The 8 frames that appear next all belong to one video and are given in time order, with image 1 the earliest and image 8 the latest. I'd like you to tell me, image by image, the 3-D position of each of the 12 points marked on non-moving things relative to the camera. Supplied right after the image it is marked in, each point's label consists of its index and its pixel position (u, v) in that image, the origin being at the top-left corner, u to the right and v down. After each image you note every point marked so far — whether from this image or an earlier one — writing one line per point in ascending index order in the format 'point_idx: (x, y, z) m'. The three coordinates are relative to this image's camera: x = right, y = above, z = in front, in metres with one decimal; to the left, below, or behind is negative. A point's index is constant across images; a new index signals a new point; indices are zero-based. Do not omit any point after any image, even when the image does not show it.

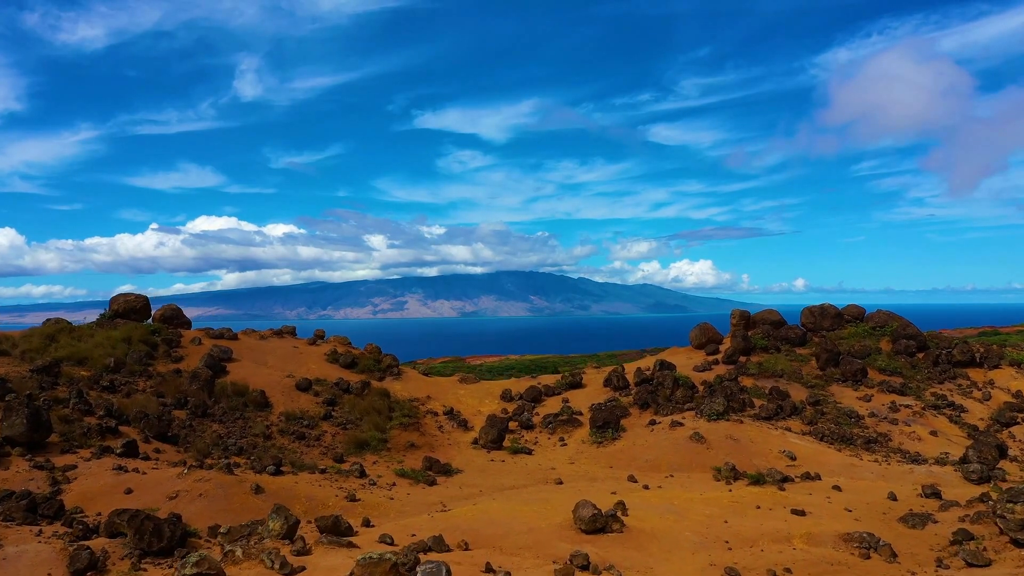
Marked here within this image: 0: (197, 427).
0: (-11.3, -5.0, +19.3) m
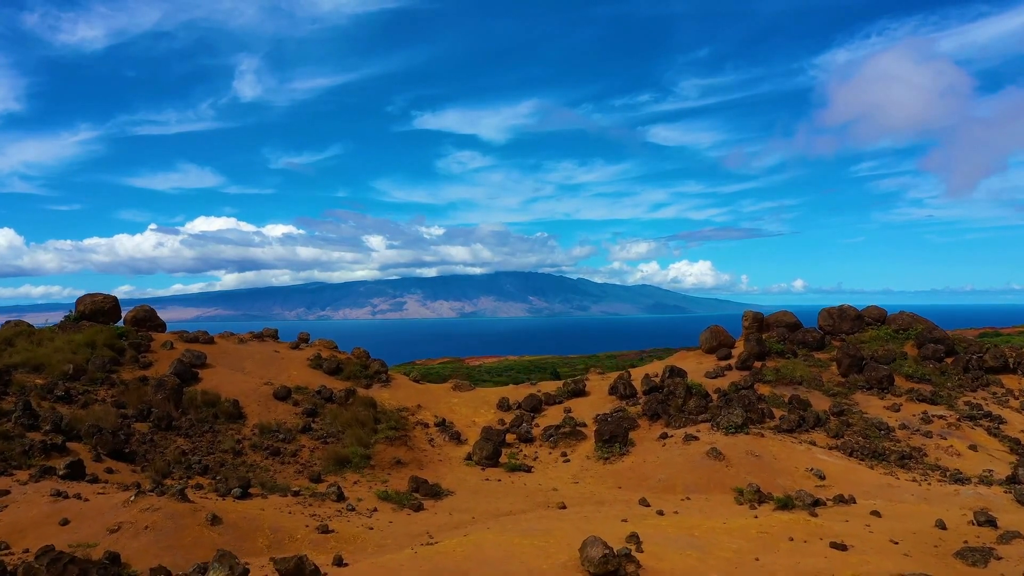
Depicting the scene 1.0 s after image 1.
0: (-11.4, -5.0, +17.3) m
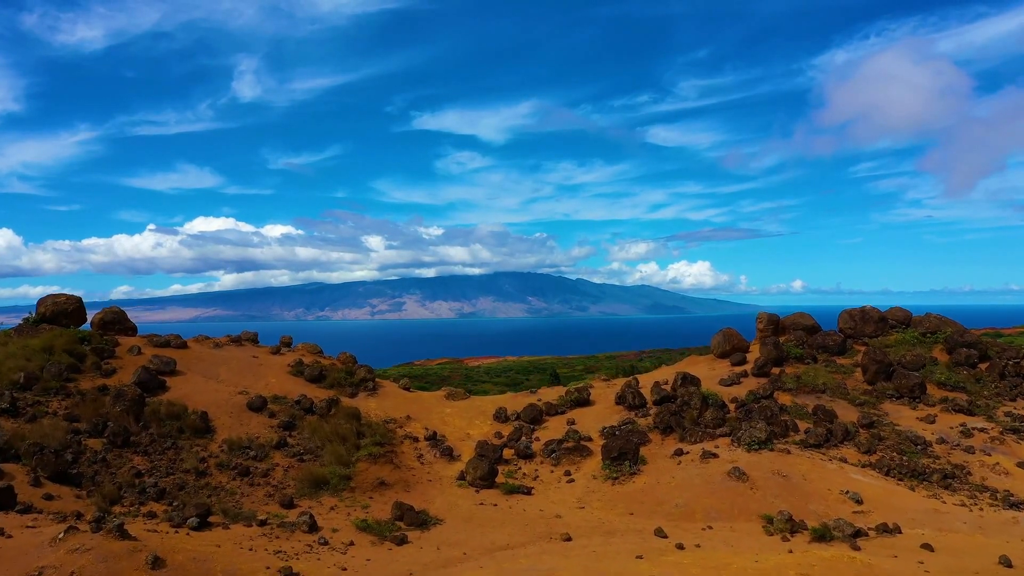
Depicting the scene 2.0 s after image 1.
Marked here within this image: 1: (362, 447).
0: (-11.5, -5.0, +15.4) m
1: (-4.9, -5.2, +17.5) m
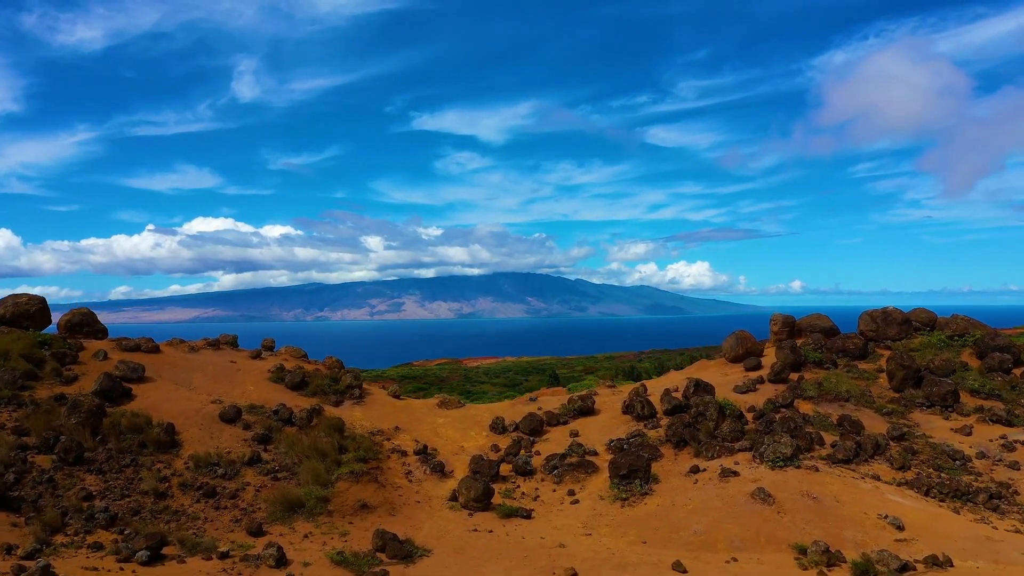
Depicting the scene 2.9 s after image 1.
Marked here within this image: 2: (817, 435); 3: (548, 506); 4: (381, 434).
0: (-11.6, -5.0, +13.7) m
1: (-5.0, -5.2, +15.8) m
2: (+9.7, -4.7, +17.1) m
3: (+1.0, -6.0, +14.7) m
4: (-4.5, -5.0, +18.3) m
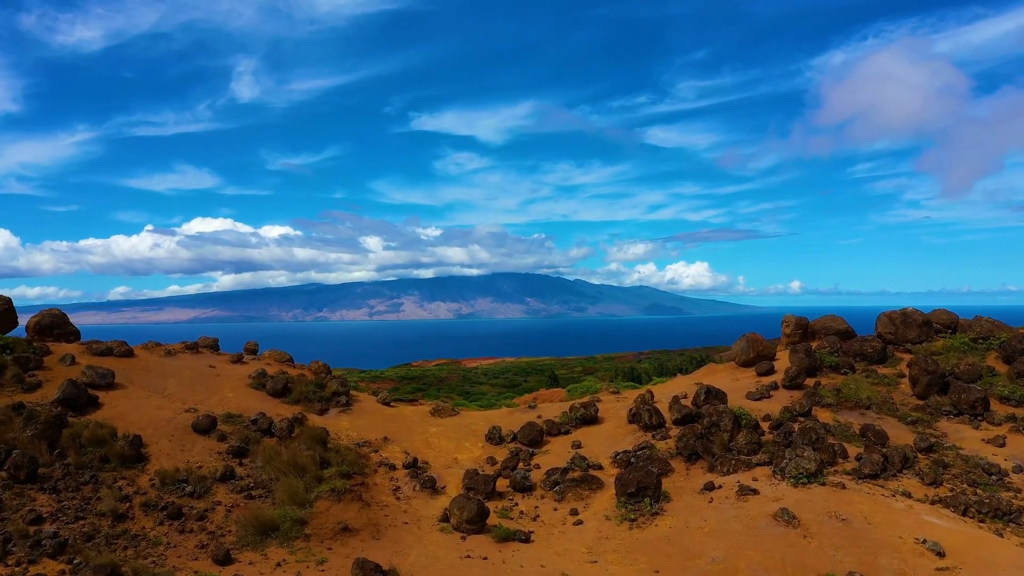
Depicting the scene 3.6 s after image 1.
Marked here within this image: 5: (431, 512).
0: (-11.6, -5.0, +12.3) m
1: (-5.0, -5.2, +14.4) m
2: (+9.6, -4.7, +15.7) m
3: (+0.9, -6.0, +13.4) m
4: (-4.5, -5.0, +16.9) m
5: (-2.1, -5.9, +14.1) m
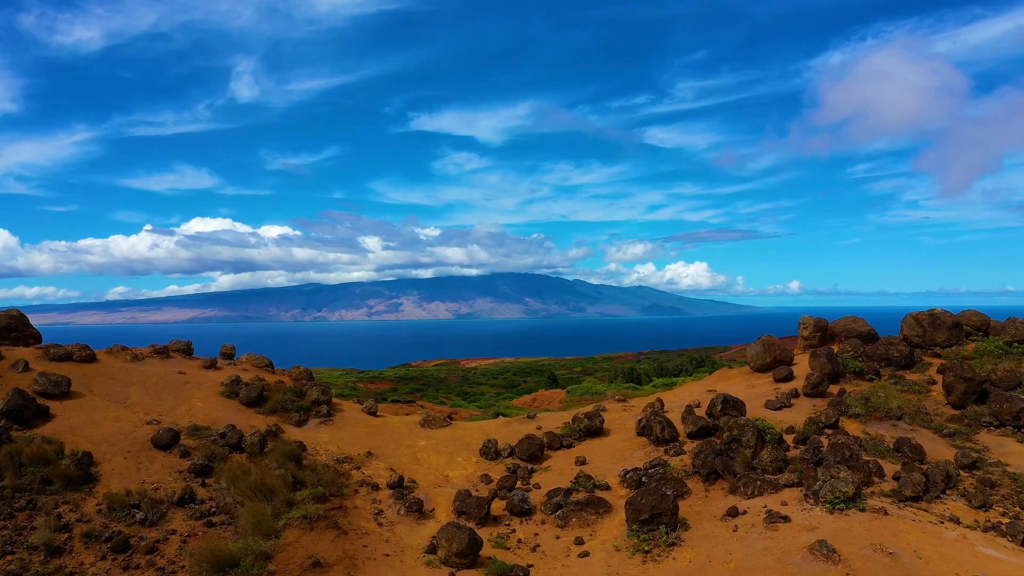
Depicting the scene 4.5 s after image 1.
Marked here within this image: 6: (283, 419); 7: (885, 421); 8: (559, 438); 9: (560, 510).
0: (-11.7, -4.9, +10.6) m
1: (-5.1, -5.1, +12.7) m
2: (+9.6, -4.7, +14.1) m
3: (+0.9, -5.9, +11.7) m
4: (-4.6, -4.9, +15.2) m
5: (-2.2, -5.8, +12.4) m
6: (-7.2, -4.1, +17.0) m
7: (+11.8, -4.2, +17.0) m
8: (+1.5, -4.7, +16.7) m
9: (+1.2, -5.4, +13.1) m
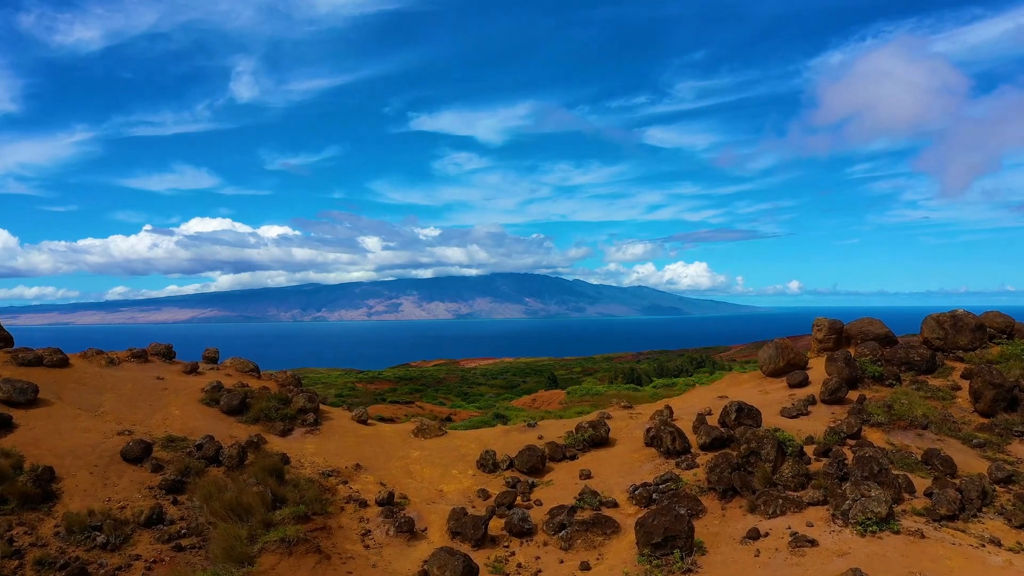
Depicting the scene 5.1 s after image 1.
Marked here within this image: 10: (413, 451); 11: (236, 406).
0: (-11.7, -4.9, +9.5) m
1: (-5.1, -5.1, +11.6) m
2: (+9.5, -4.7, +13.0) m
3: (+0.8, -5.9, +10.6) m
4: (-4.6, -5.0, +14.1) m
5: (-2.2, -5.8, +11.3) m
6: (-7.3, -4.1, +15.9) m
7: (+11.8, -4.2, +15.9) m
8: (+1.4, -4.7, +15.6) m
9: (+1.2, -5.4, +12.0) m
10: (-3.0, -4.9, +16.1) m
11: (-8.3, -3.5, +16.1) m
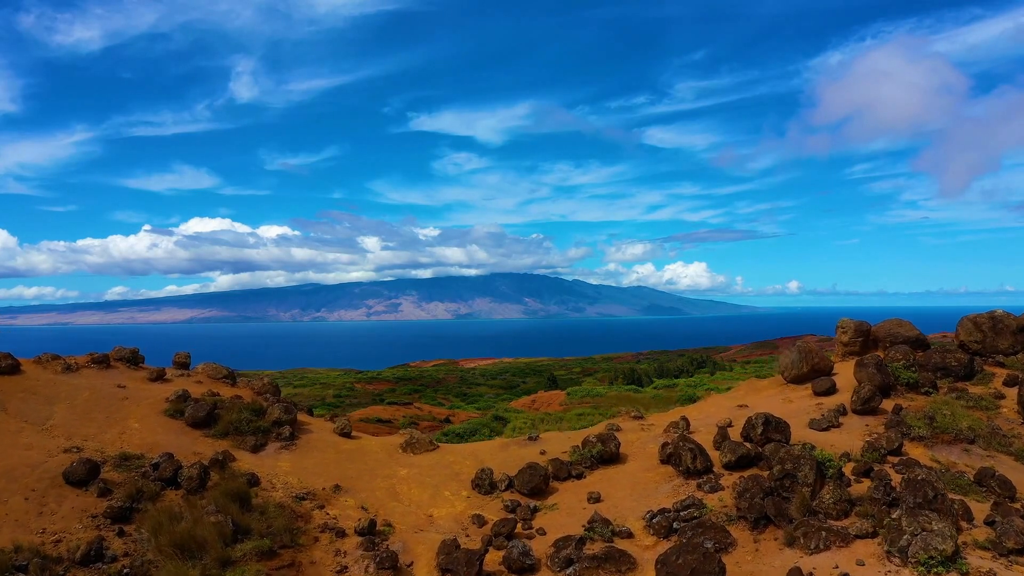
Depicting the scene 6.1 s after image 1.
0: (-11.7, -4.9, +7.8) m
1: (-5.1, -5.1, +10.0) m
2: (+9.5, -4.6, +11.3) m
3: (+0.8, -5.9, +9.0) m
4: (-4.7, -4.9, +12.5) m
5: (-2.2, -5.8, +9.6) m
6: (-7.3, -4.1, +14.2) m
7: (+11.8, -4.2, +14.2) m
8: (+1.4, -4.6, +14.0) m
9: (+1.1, -5.4, +10.3) m
10: (-3.0, -4.8, +14.4) m
11: (-8.3, -3.5, +14.5) m
